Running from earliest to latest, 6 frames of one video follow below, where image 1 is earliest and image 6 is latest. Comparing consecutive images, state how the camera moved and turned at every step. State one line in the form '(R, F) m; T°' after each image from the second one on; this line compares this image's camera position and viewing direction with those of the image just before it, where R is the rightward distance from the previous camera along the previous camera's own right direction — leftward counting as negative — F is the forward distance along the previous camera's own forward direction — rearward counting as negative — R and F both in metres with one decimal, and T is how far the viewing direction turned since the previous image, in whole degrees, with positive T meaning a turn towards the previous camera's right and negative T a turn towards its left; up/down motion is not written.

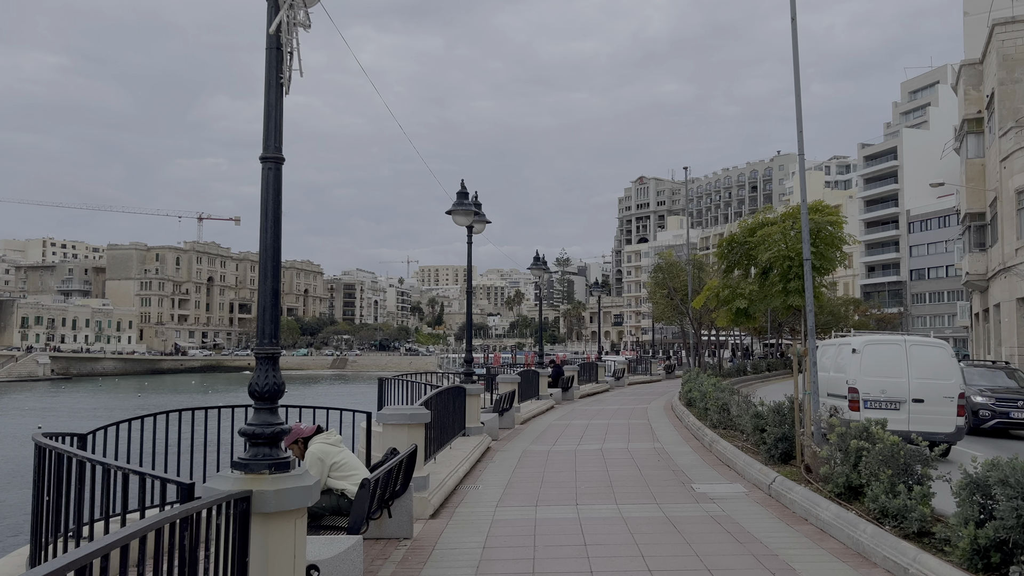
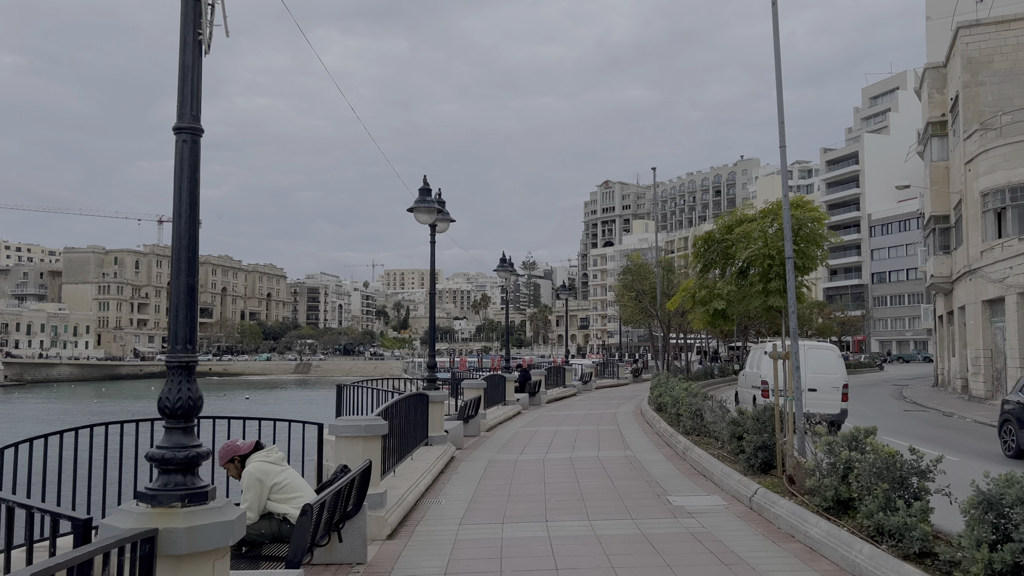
(0.0, +0.6) m; +2°
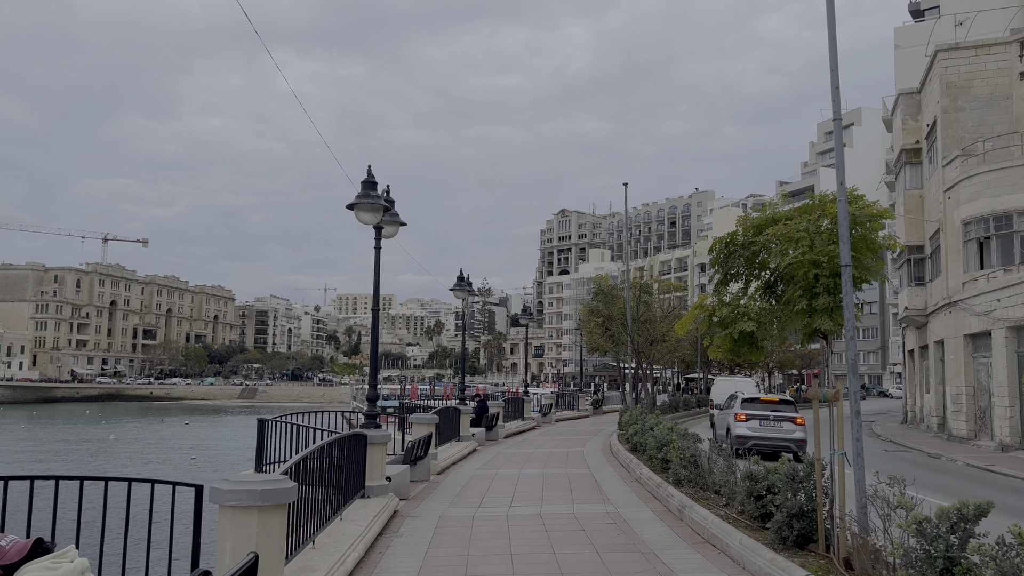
(-0.1, +2.2) m; +3°
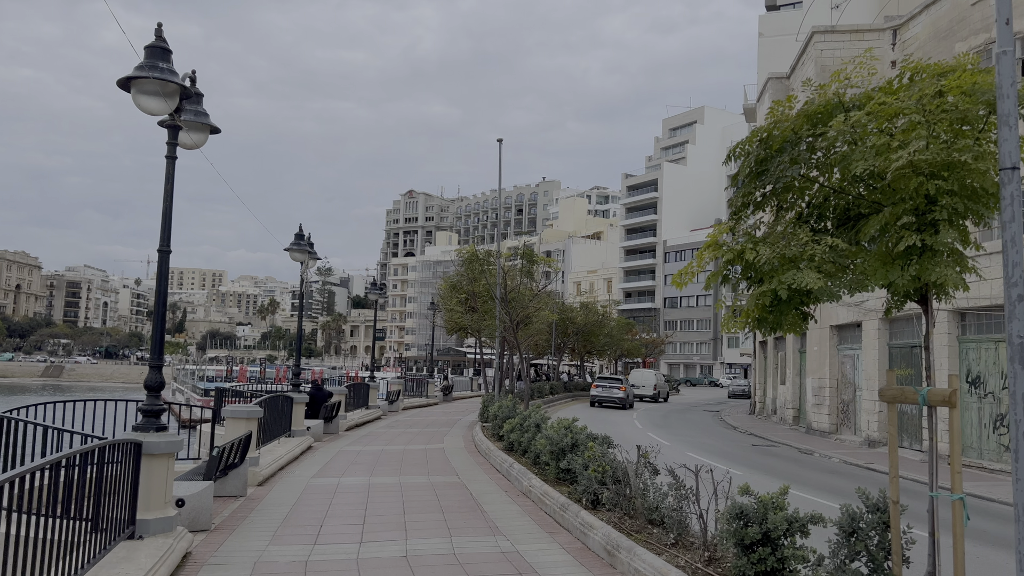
(-0.2, +3.2) m; +11°
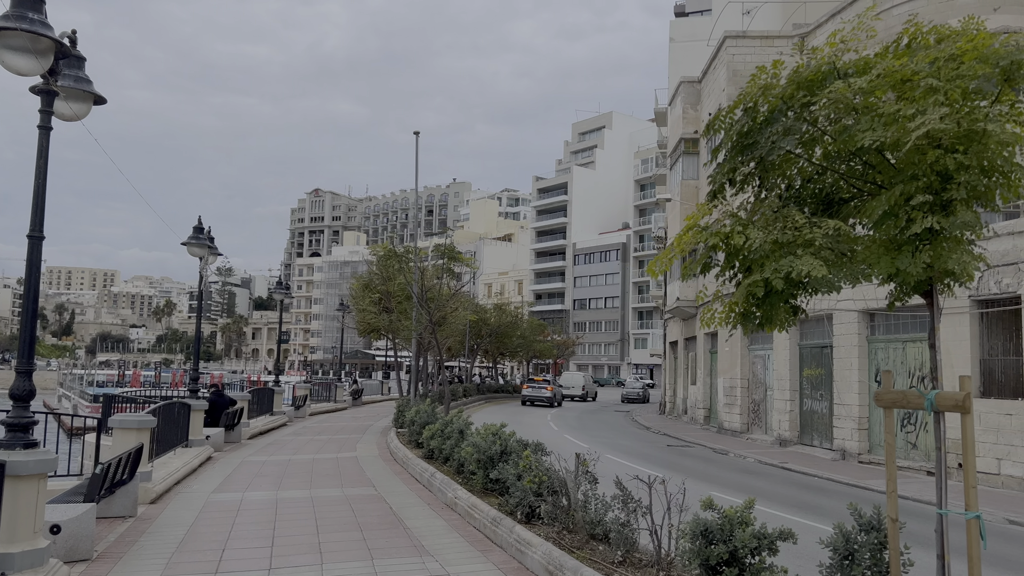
(-0.2, +0.7) m; +6°
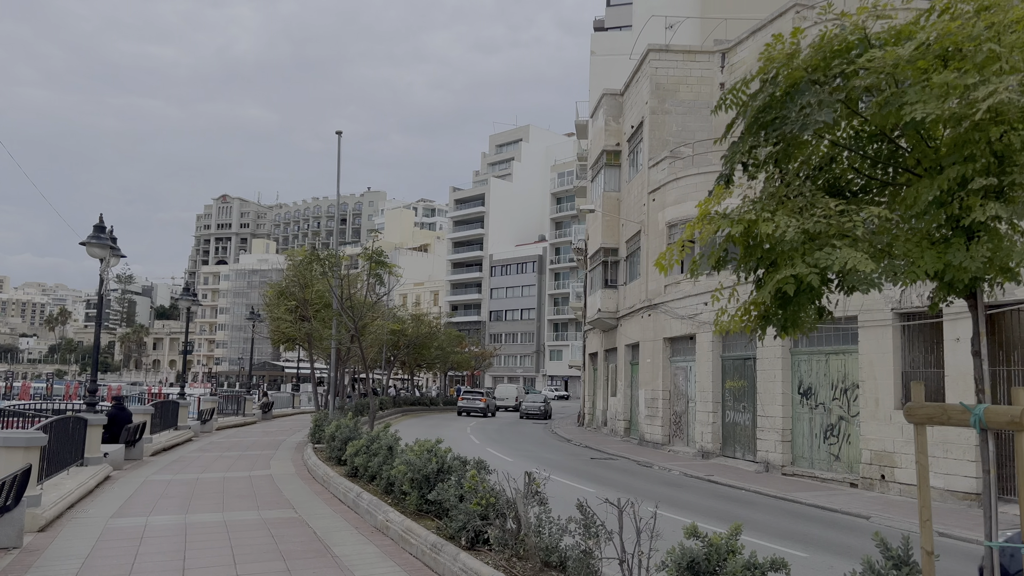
(-0.3, +0.6) m; +6°
